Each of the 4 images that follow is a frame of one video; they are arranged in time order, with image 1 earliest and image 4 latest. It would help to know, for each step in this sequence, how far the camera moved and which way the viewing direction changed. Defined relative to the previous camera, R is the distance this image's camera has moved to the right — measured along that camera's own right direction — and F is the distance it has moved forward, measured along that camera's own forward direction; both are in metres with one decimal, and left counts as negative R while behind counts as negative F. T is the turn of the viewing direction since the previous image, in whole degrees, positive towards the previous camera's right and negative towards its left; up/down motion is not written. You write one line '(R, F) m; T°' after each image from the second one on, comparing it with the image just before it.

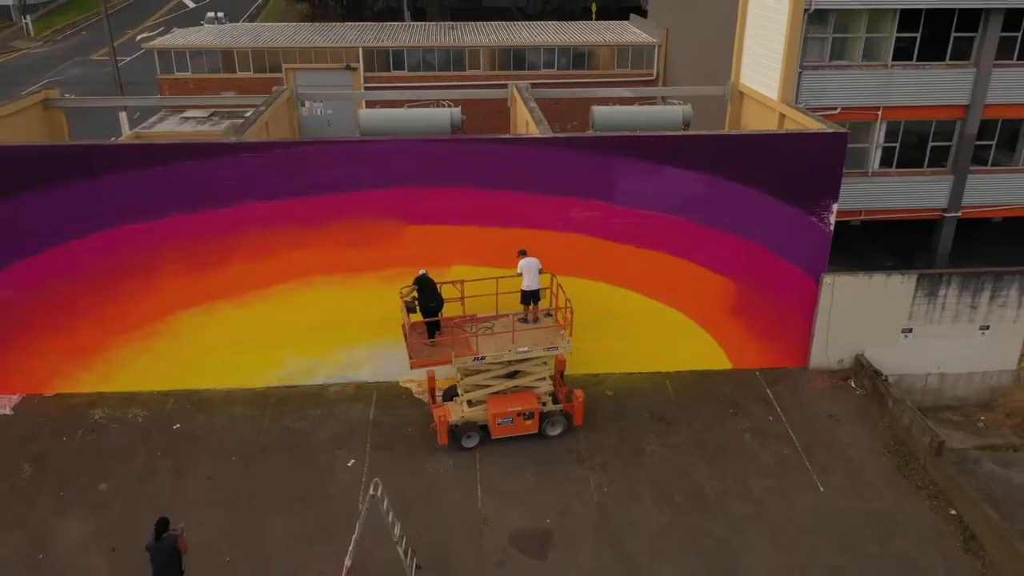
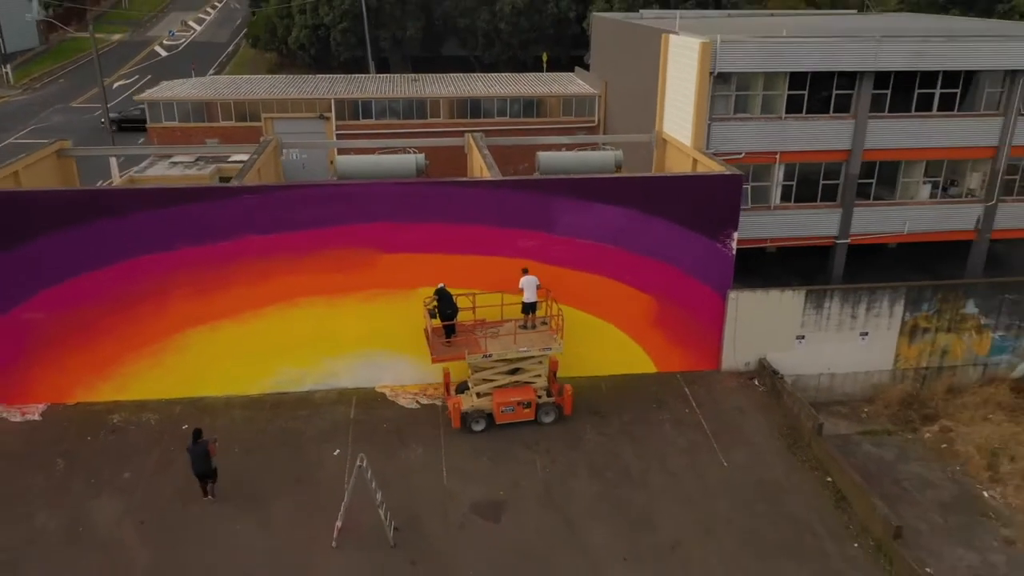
(+0.1, -3.0) m; +3°
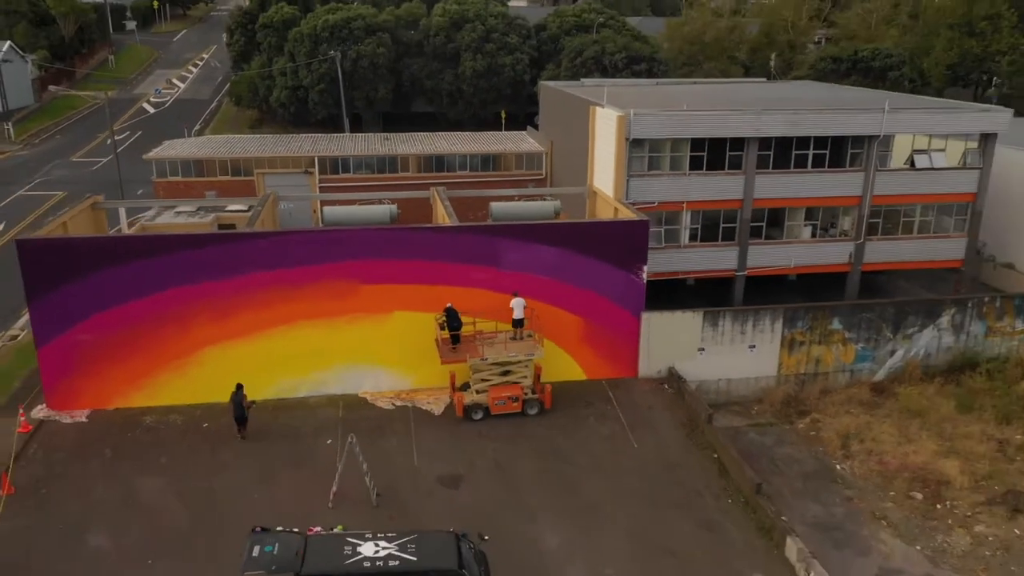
(+0.4, -4.7) m; +2°
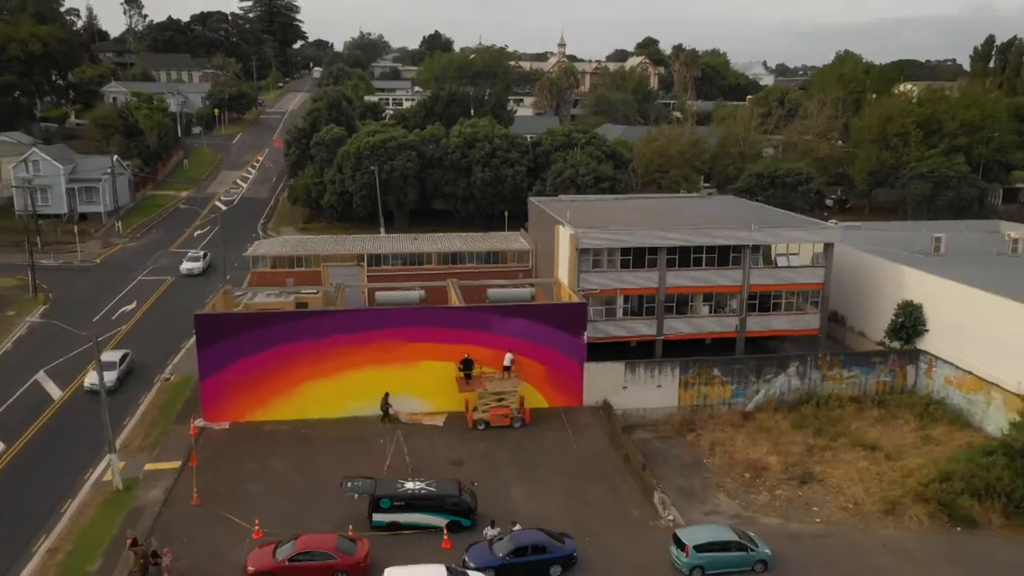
(+1.4, -12.9) m; -1°
